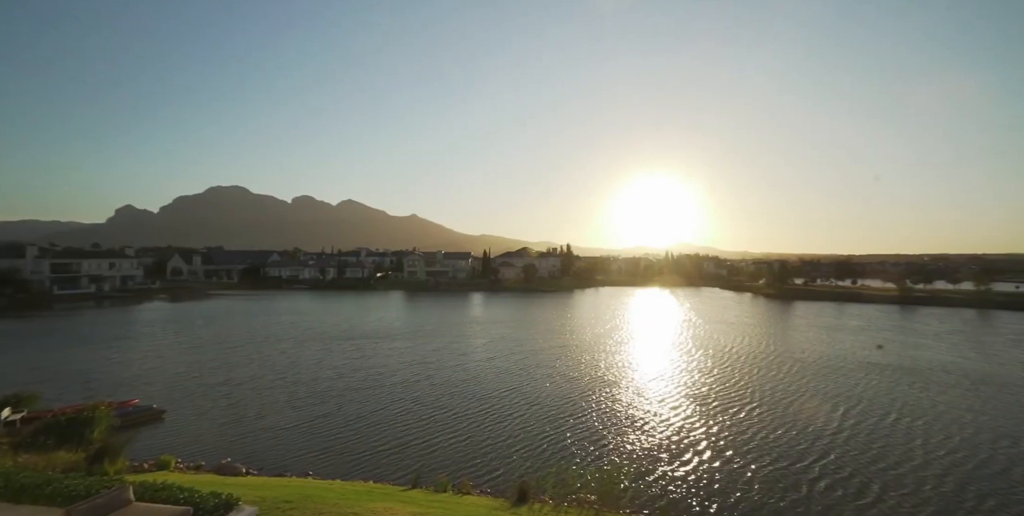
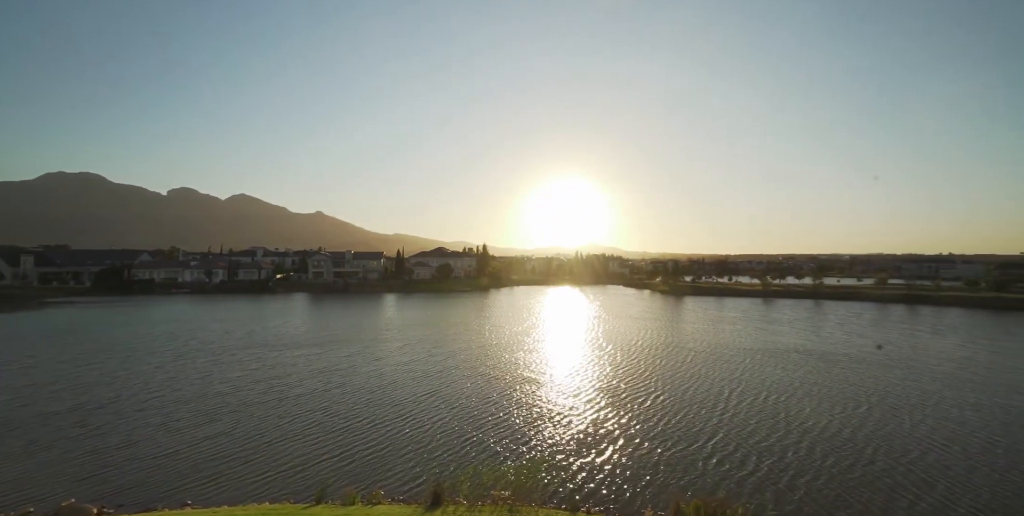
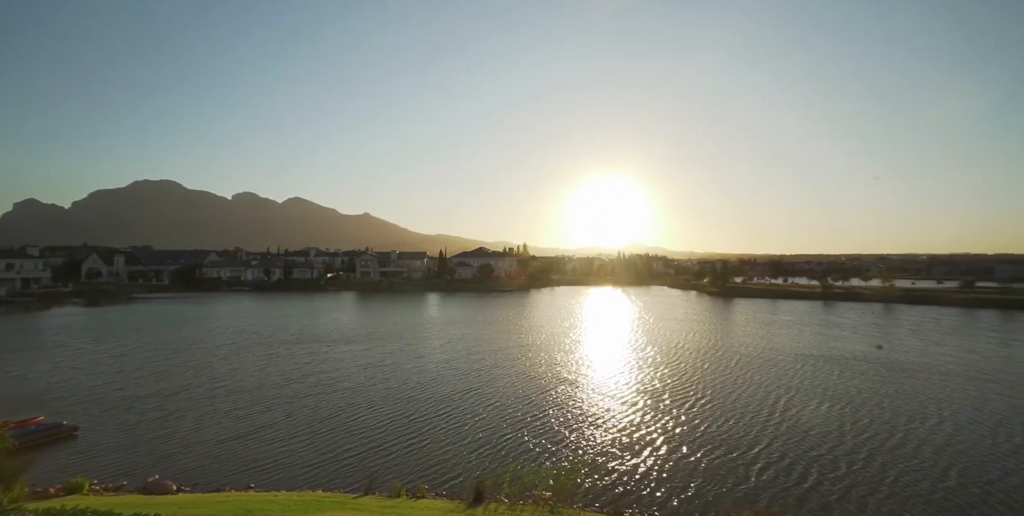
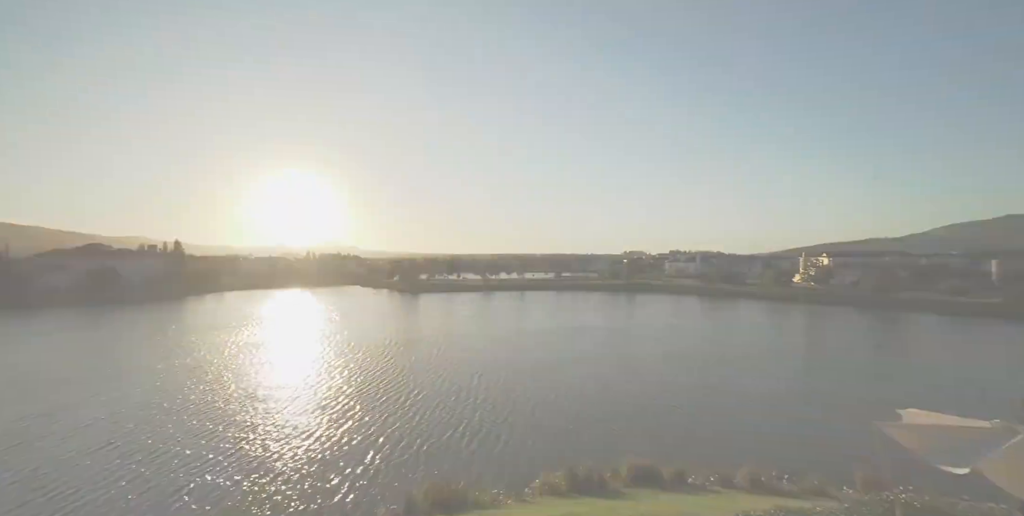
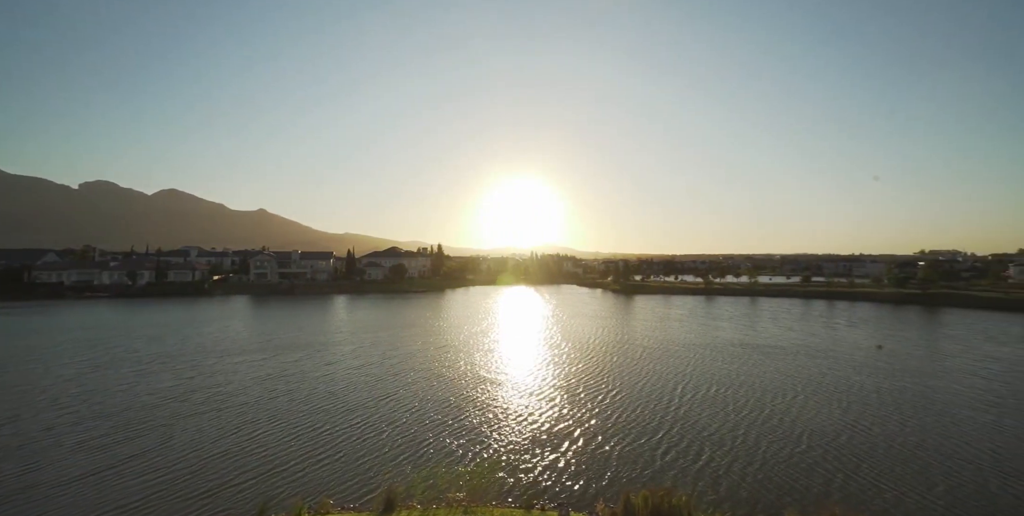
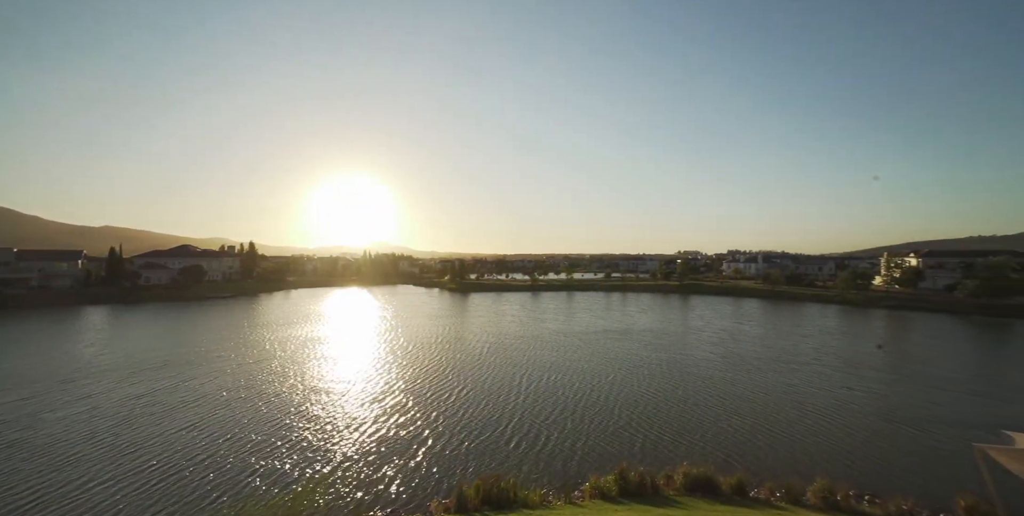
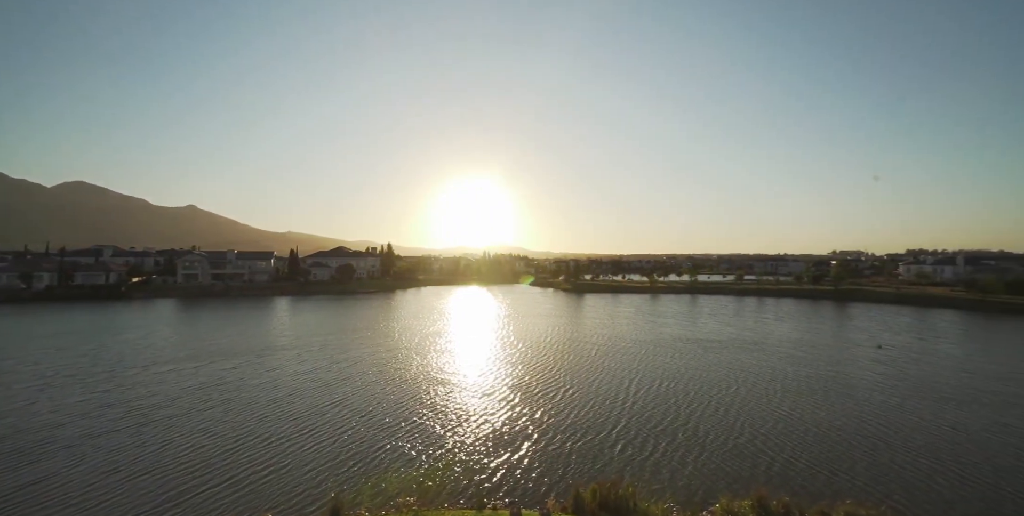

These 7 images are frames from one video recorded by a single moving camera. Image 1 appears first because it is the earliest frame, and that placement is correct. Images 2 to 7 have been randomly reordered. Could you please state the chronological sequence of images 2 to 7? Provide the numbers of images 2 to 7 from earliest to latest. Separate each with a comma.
3, 2, 5, 7, 6, 4
